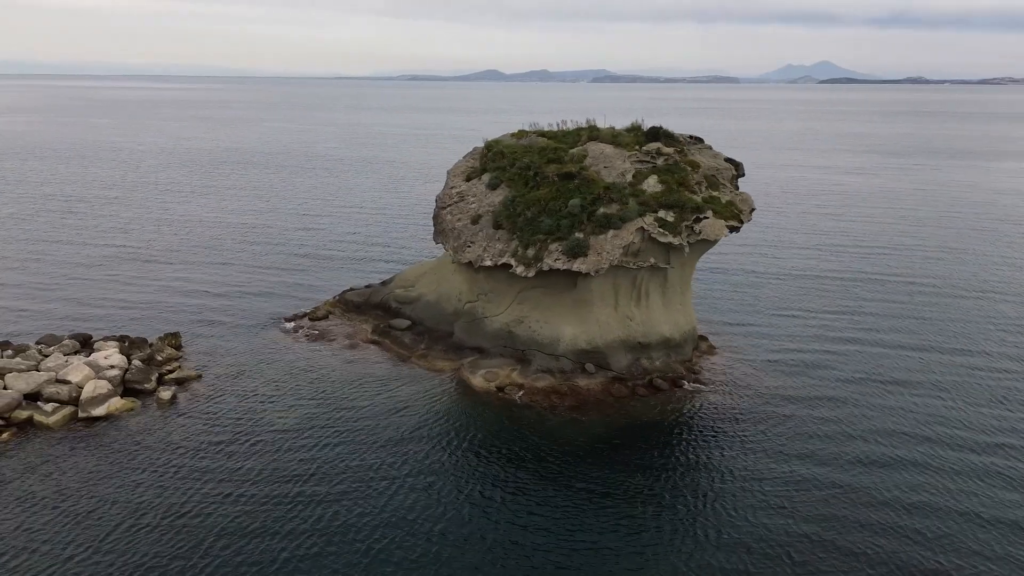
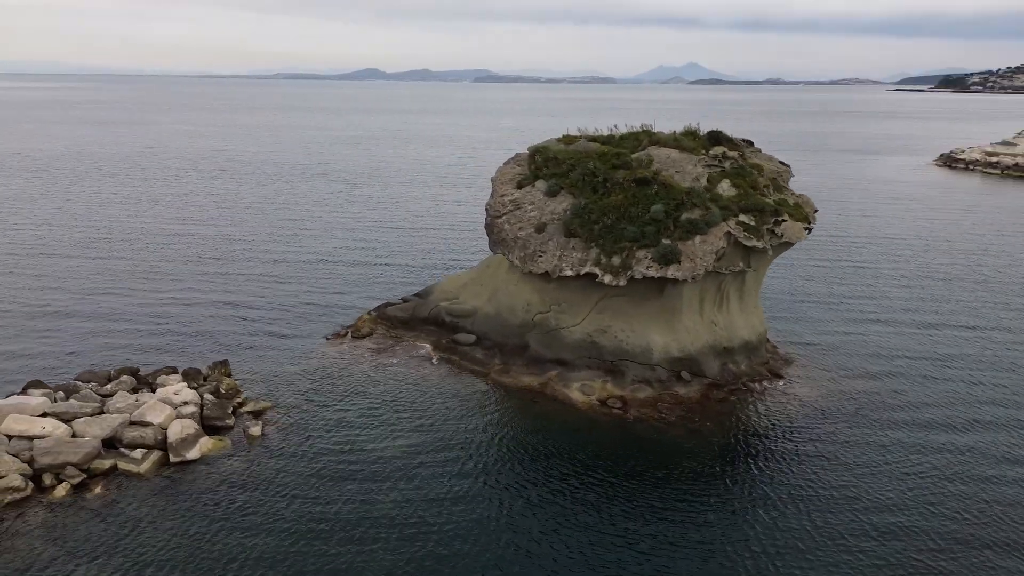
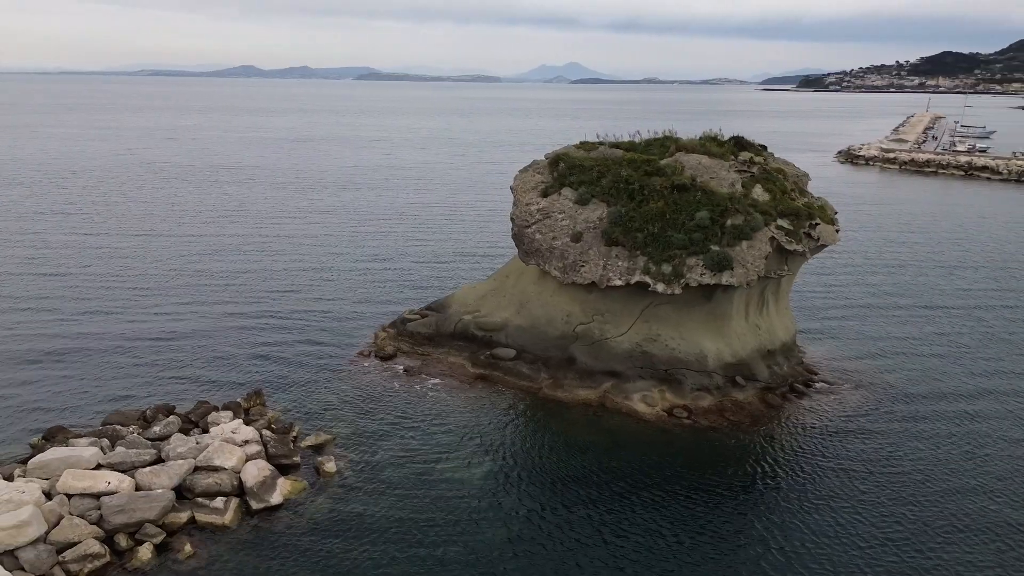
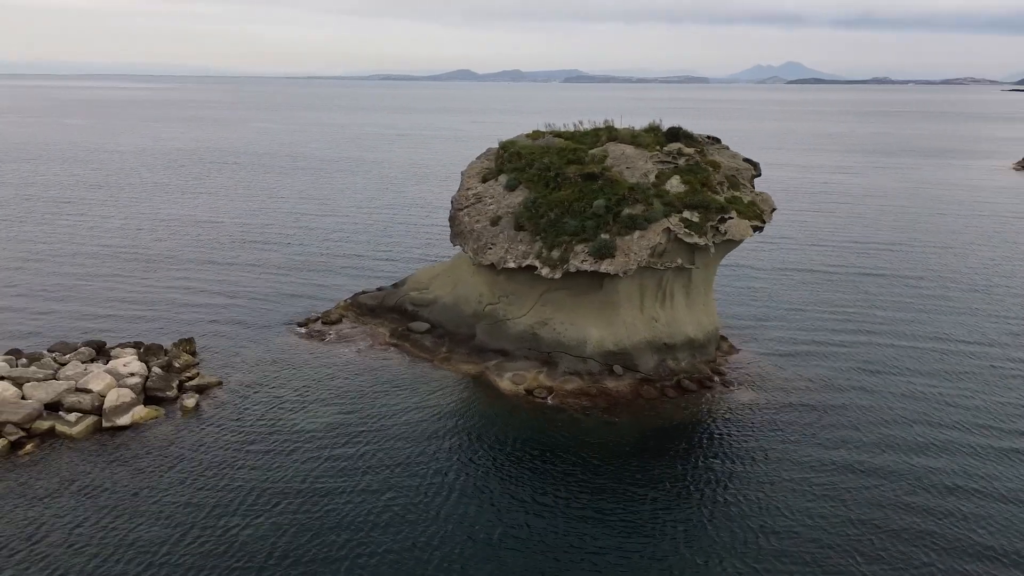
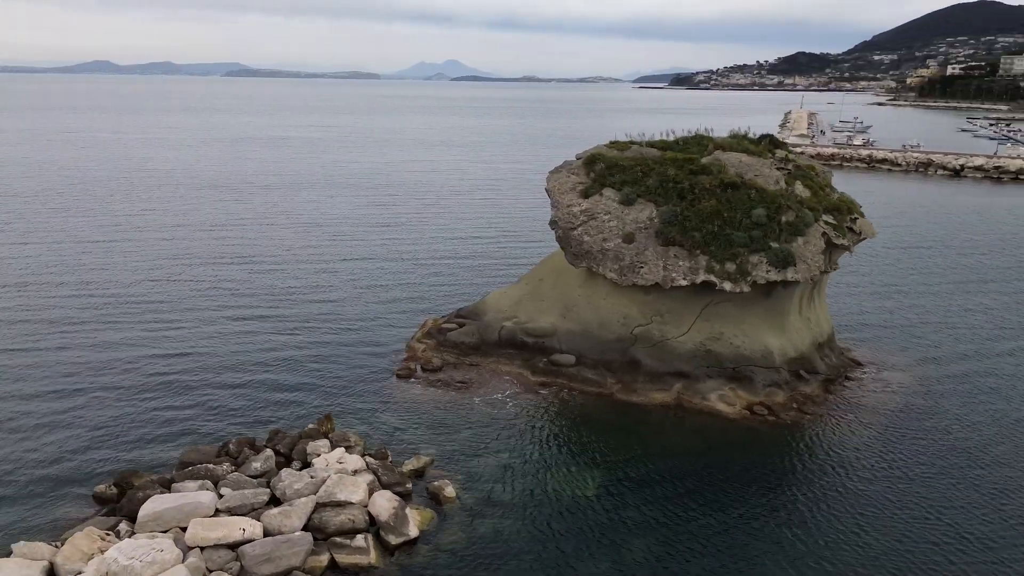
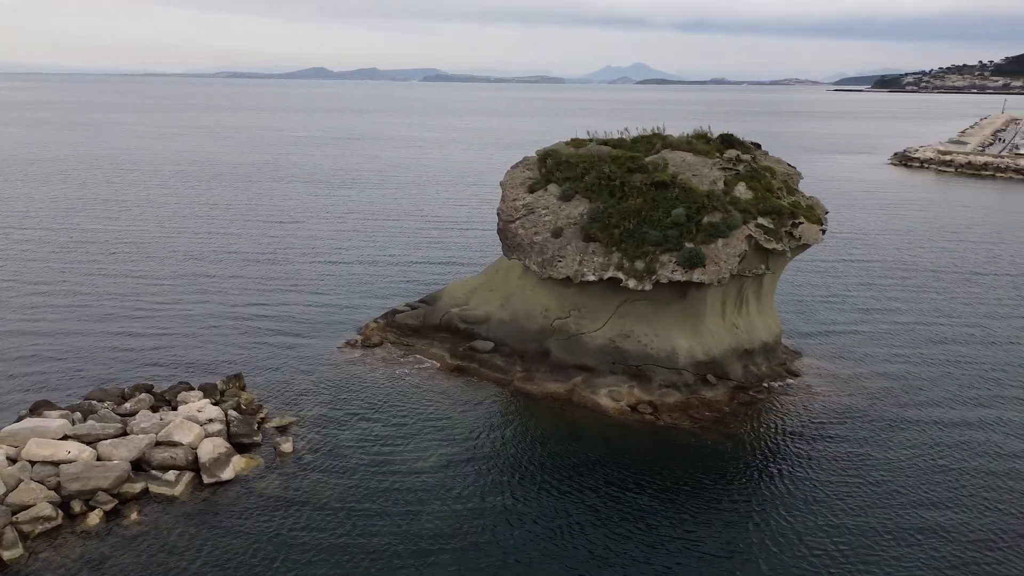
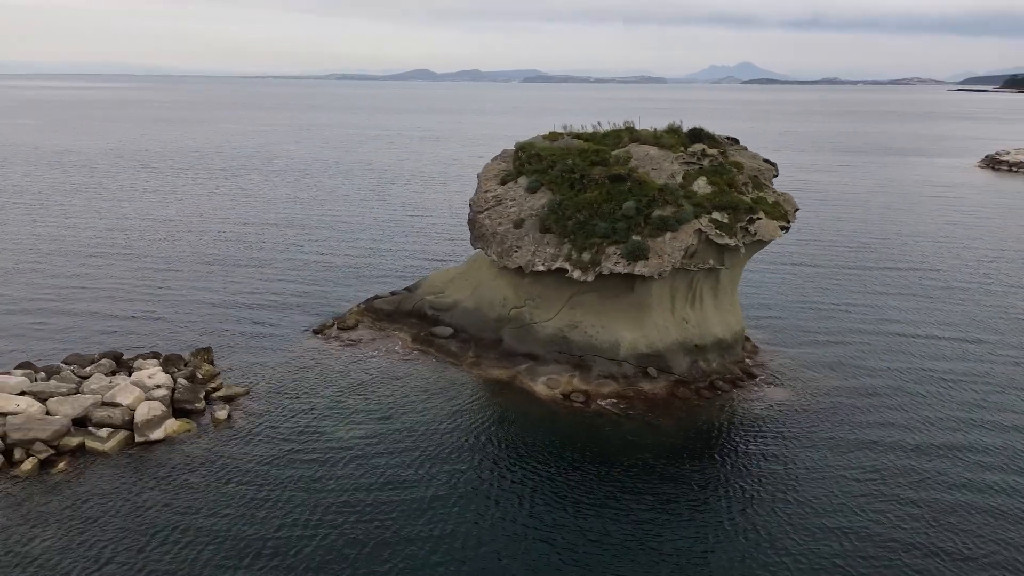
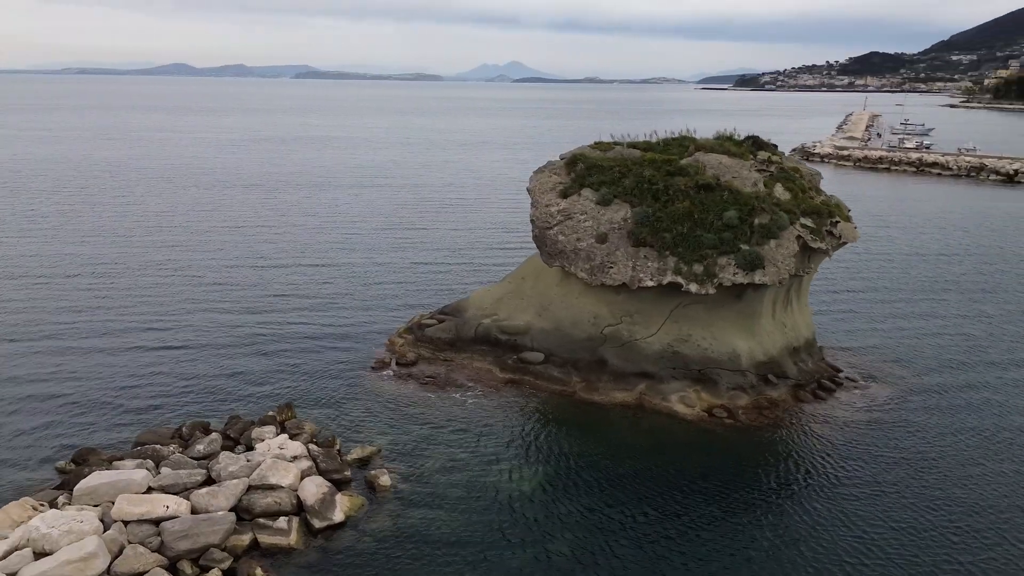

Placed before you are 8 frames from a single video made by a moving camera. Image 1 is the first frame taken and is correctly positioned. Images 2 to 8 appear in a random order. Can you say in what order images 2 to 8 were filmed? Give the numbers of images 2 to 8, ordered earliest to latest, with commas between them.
4, 7, 2, 6, 3, 8, 5
